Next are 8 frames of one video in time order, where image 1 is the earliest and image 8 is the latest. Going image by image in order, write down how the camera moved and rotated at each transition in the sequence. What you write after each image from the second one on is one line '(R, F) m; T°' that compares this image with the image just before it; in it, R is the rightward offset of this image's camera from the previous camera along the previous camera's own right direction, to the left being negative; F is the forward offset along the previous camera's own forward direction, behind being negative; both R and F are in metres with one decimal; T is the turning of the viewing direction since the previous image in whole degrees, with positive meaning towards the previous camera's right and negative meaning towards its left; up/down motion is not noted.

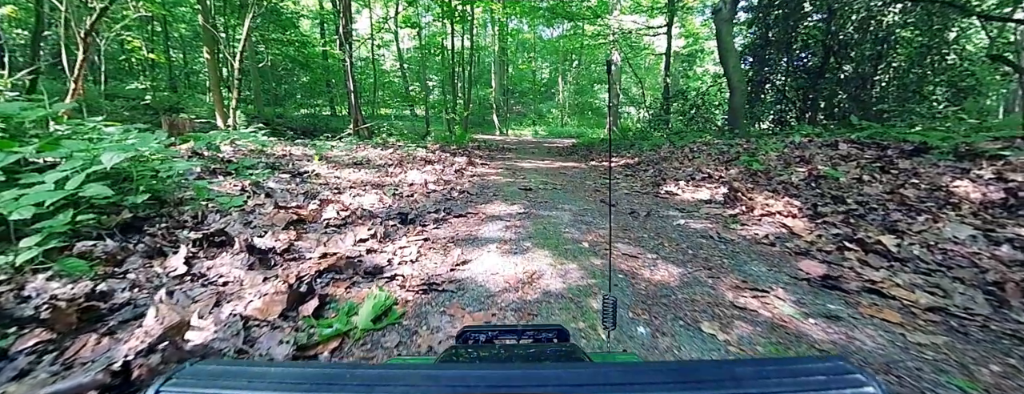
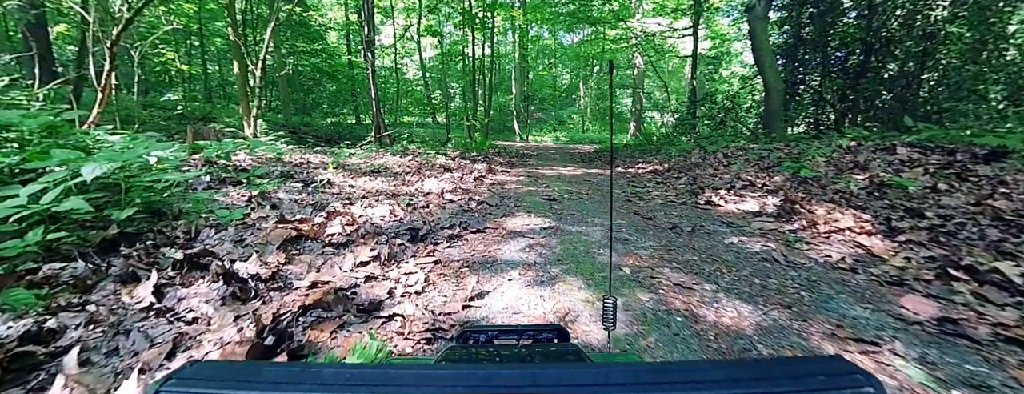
(0.0, +0.5) m; -3°
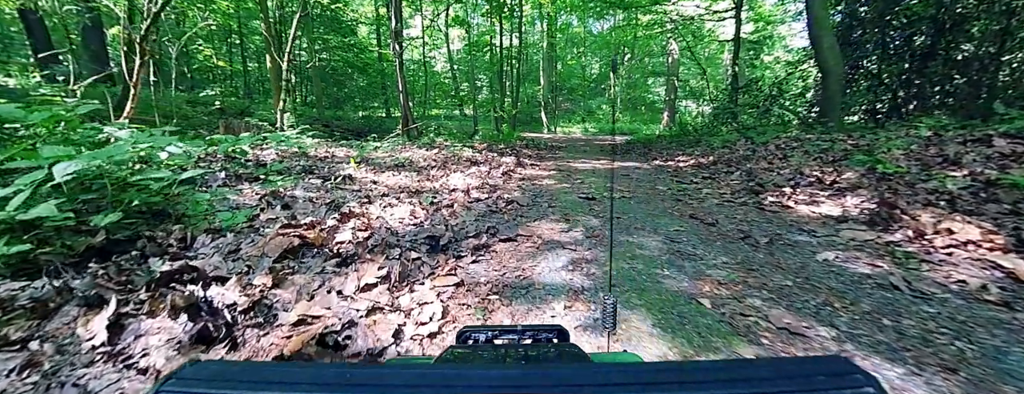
(-0.1, +0.6) m; -4°
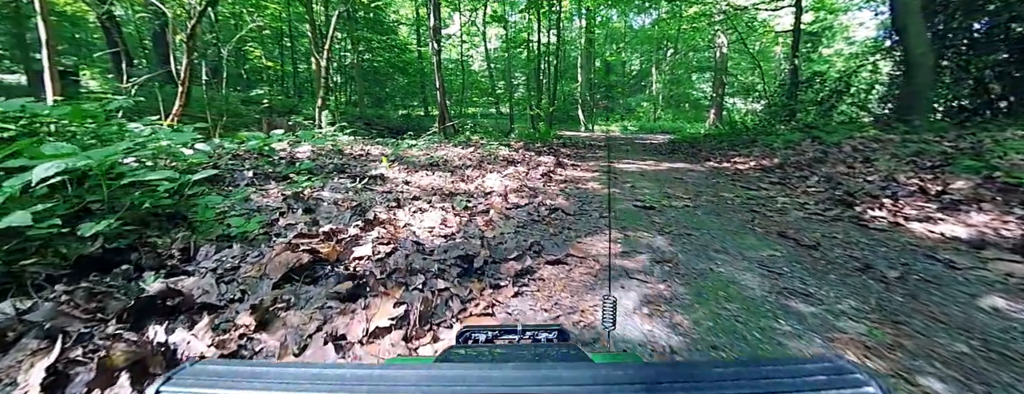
(-0.1, +0.6) m; -5°
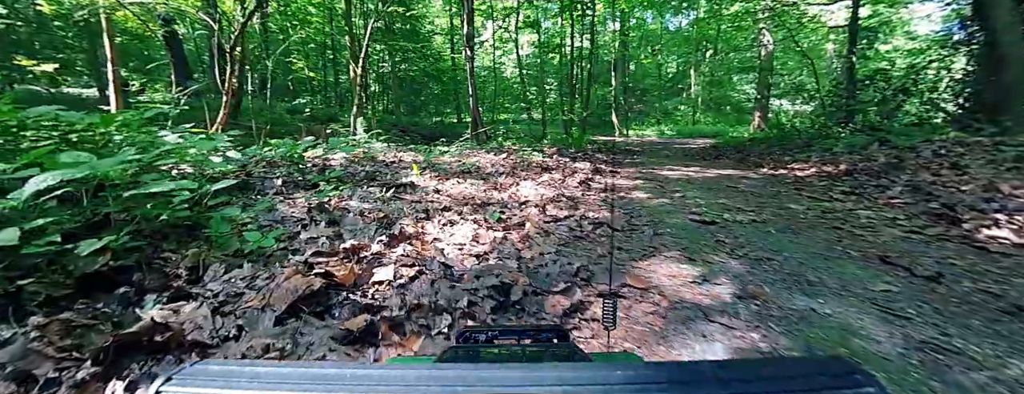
(-0.1, +0.4) m; -5°
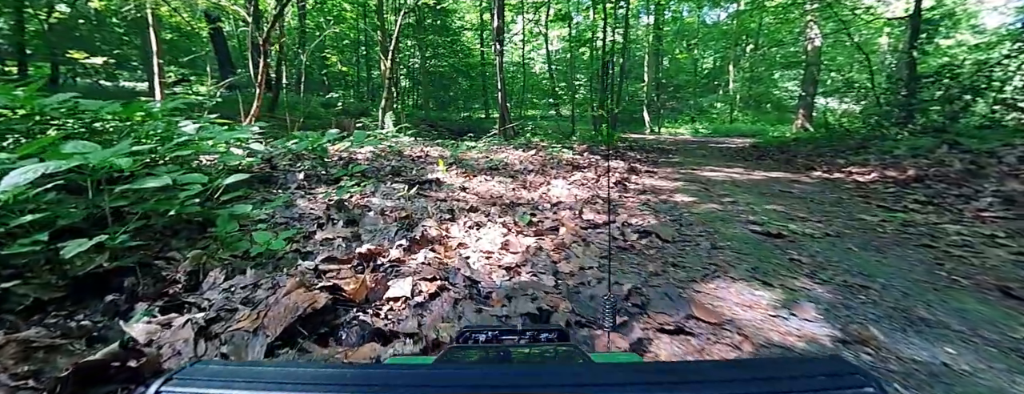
(-0.1, +0.4) m; -4°
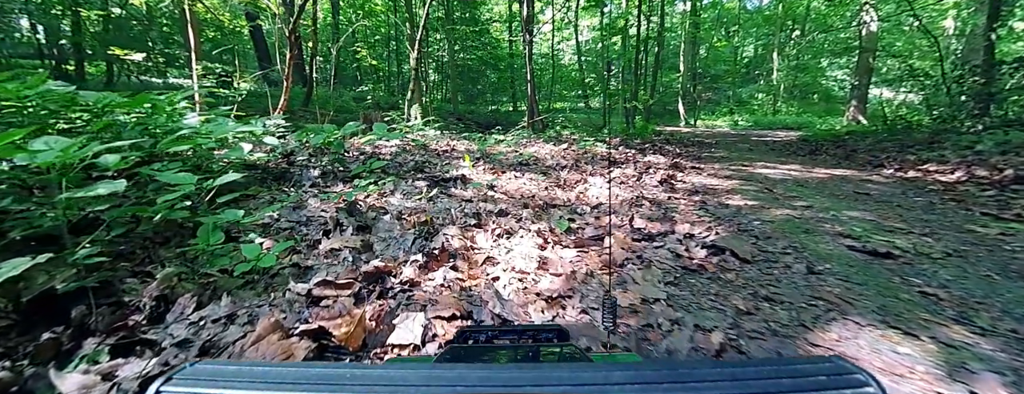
(-0.1, +0.5) m; -4°
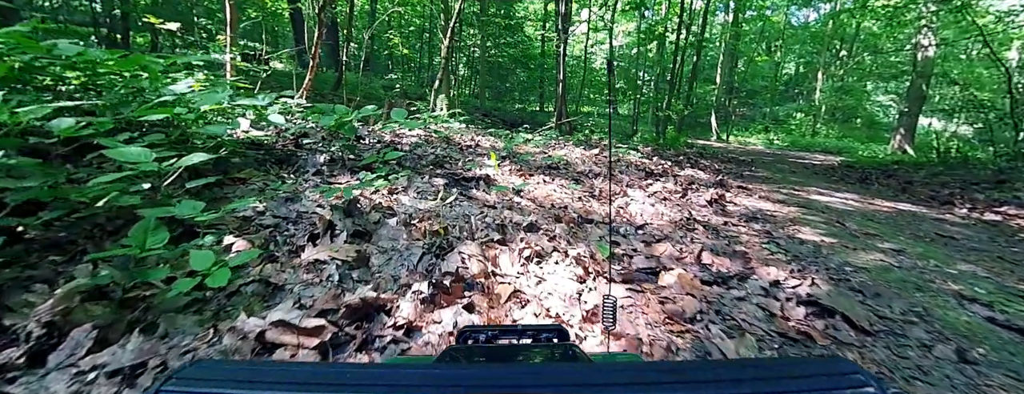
(-0.1, +0.5) m; -3°
